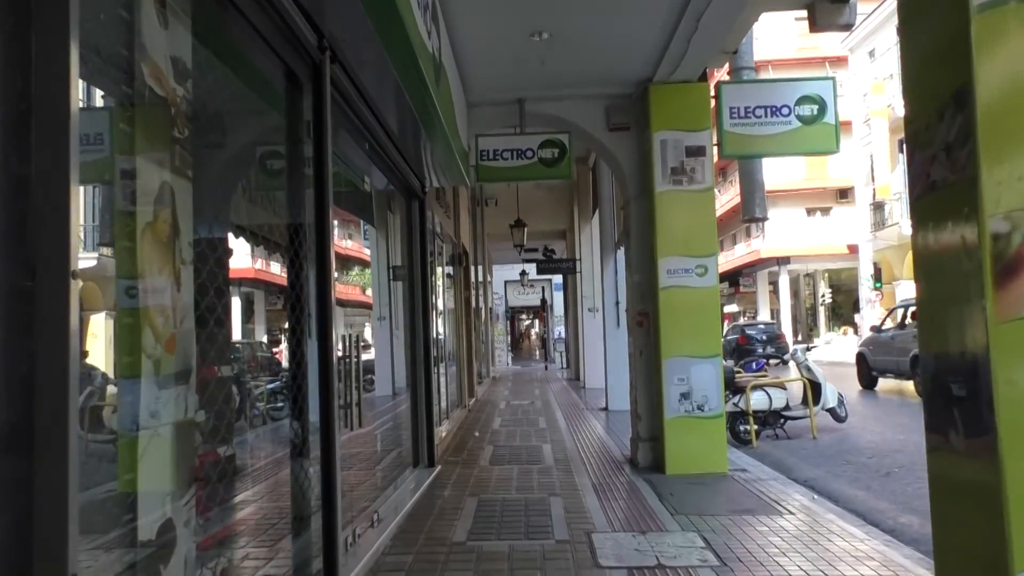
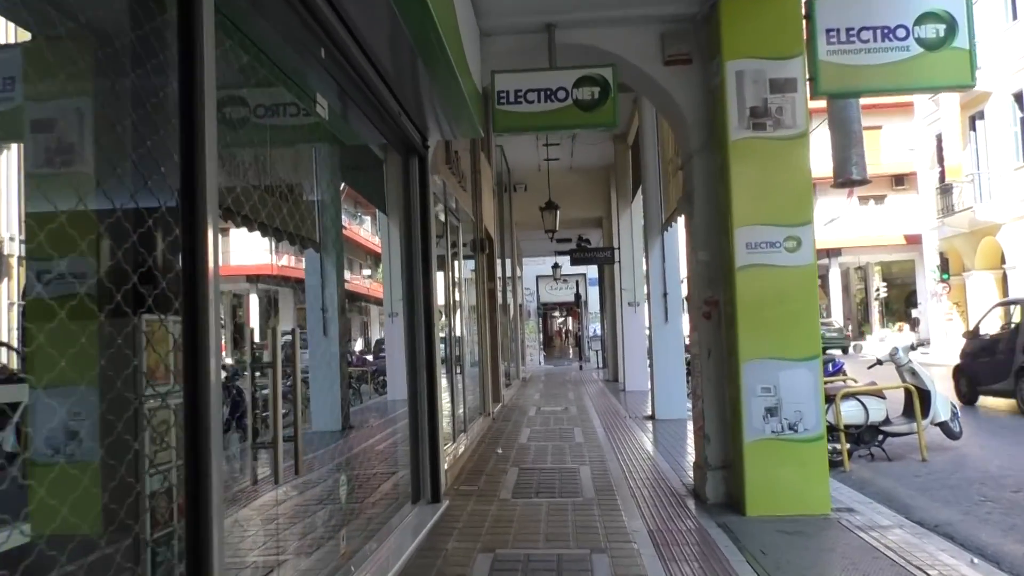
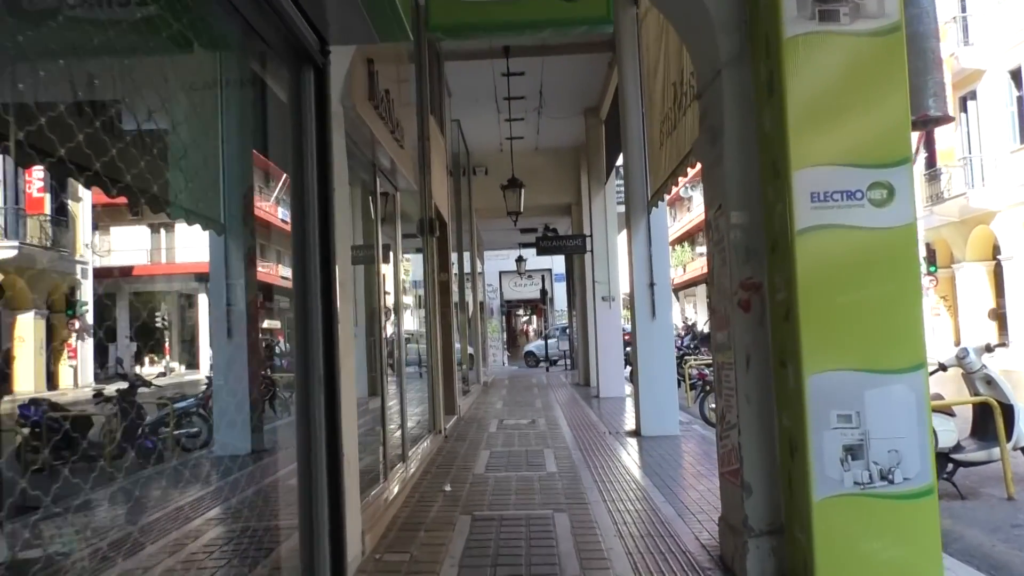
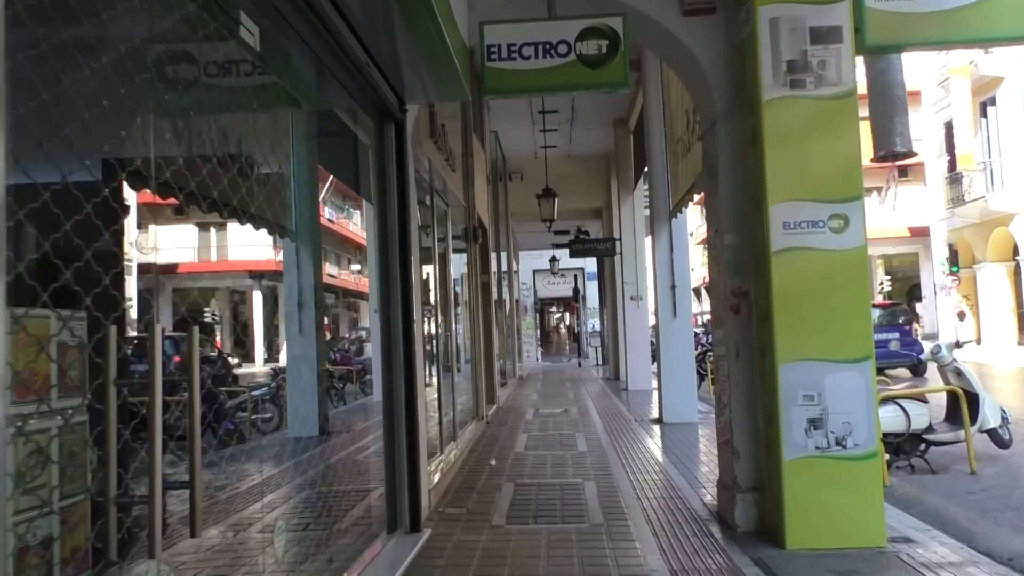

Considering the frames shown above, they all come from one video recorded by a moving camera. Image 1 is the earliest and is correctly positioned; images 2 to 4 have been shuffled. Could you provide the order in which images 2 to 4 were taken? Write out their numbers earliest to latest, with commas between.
2, 4, 3
